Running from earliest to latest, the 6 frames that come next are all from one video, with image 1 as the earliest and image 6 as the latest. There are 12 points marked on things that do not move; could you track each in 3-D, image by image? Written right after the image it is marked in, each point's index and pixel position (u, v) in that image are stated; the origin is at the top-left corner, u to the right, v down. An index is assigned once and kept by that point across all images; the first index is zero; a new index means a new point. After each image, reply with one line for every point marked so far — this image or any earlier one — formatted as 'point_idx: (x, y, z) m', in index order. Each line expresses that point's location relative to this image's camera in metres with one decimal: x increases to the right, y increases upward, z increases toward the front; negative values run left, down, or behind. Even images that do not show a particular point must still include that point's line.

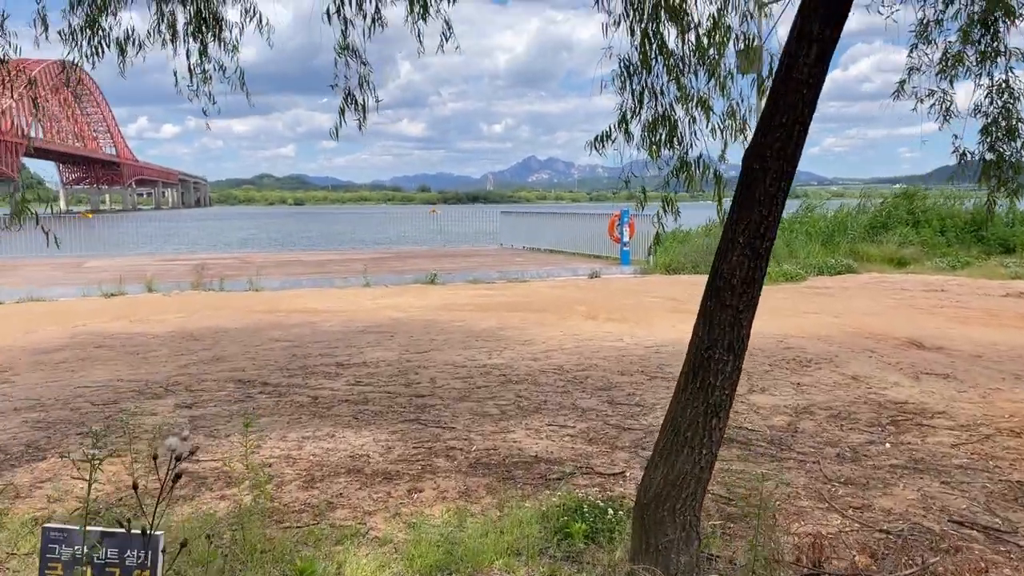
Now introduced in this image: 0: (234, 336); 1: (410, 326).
0: (-3.2, -0.6, +9.6) m
1: (-1.2, -0.5, +10.0) m
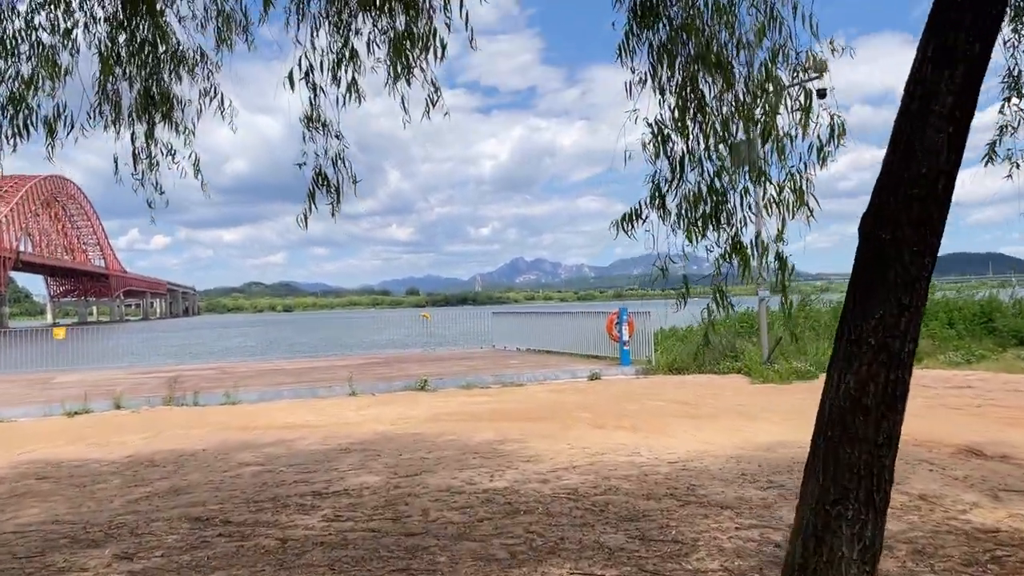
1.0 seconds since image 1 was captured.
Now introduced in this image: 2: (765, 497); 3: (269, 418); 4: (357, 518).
0: (-3.2, -1.8, +8.4) m
1: (-1.2, -1.7, +9.0) m
2: (+1.8, -1.5, +5.9) m
3: (-3.4, -1.8, +11.7) m
4: (-1.1, -1.6, +5.9) m
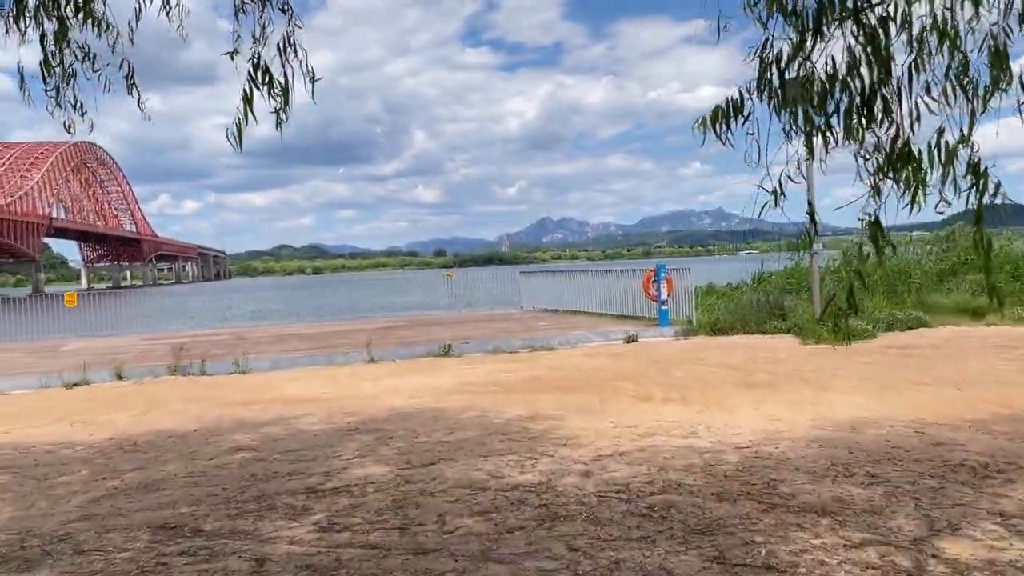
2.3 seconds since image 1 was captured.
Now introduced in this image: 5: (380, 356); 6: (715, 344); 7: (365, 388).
0: (-2.9, -1.4, +7.4) m
1: (-0.9, -1.2, +7.8) m
2: (+2.0, -1.2, +4.7) m
3: (-3.0, -1.3, +10.7) m
4: (-0.9, -1.3, +4.7) m
5: (-2.3, -1.2, +14.4) m
6: (+3.5, -1.0, +14.5) m
7: (-1.8, -1.3, +10.5) m
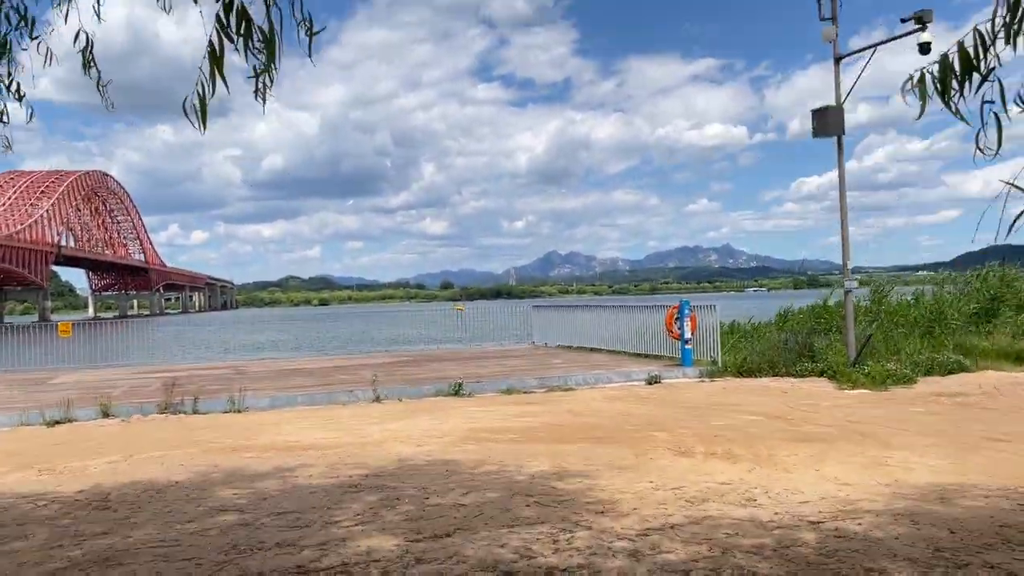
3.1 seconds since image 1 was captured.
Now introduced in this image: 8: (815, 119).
0: (-2.7, -1.6, +6.4) m
1: (-0.7, -1.5, +6.9) m
2: (+2.2, -1.4, +3.7) m
3: (-2.8, -1.7, +9.7) m
4: (-0.7, -1.5, +3.8) m
5: (-2.0, -1.7, +13.5) m
6: (+3.8, -1.6, +13.5) m
7: (-1.6, -1.7, +9.5) m
8: (+5.5, +3.1, +15.1) m
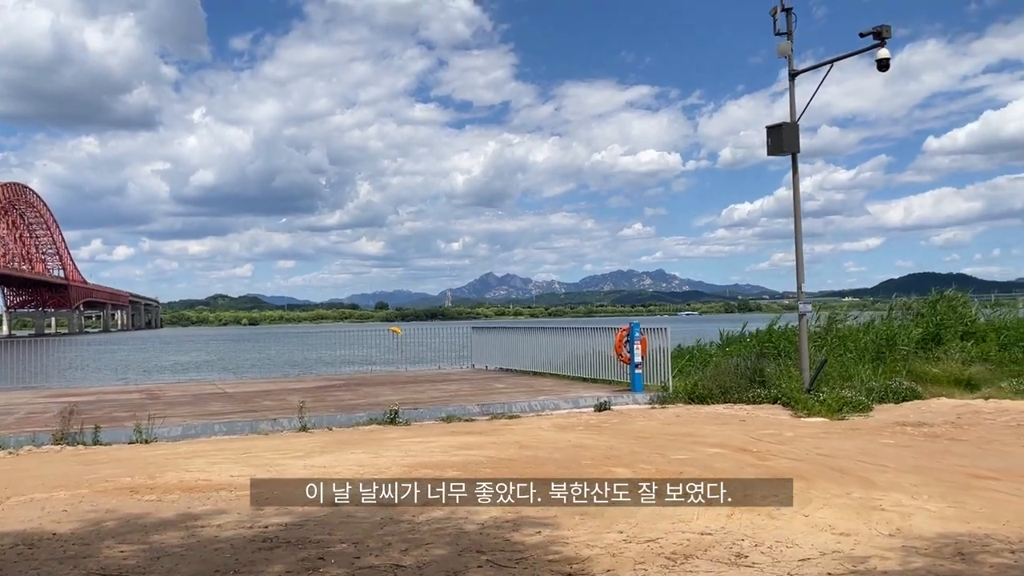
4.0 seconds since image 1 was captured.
0: (-3.0, -1.7, +5.2) m
1: (-1.1, -1.7, +5.8) m
2: (+2.0, -1.5, +2.9) m
3: (-3.4, -1.9, +8.5) m
4: (-0.8, -1.6, +2.7) m
5: (-2.9, -2.0, +12.3) m
6: (+2.9, -2.0, +12.8) m
7: (-2.2, -1.8, +8.4) m
8: (+4.5, +2.7, +14.7) m
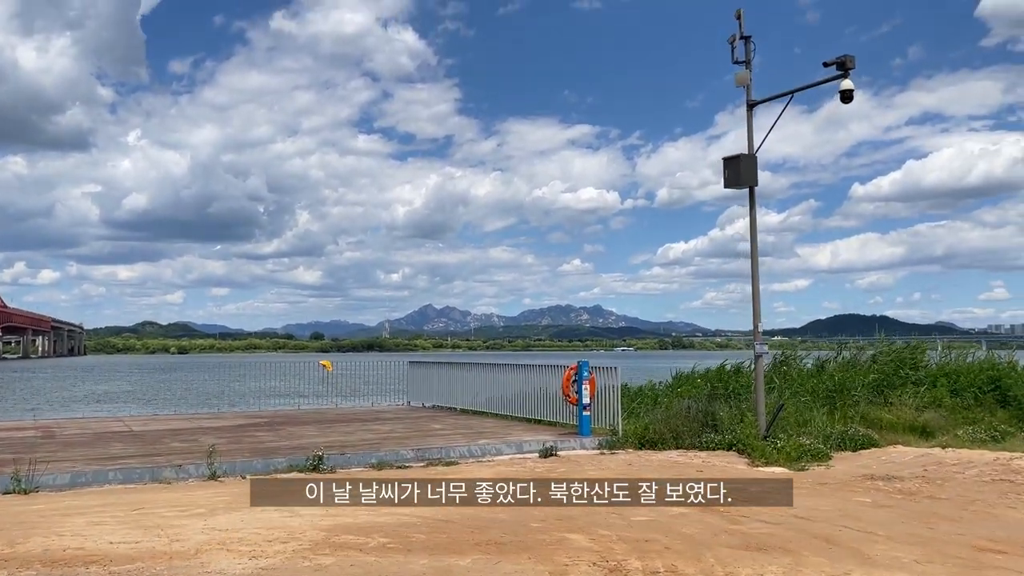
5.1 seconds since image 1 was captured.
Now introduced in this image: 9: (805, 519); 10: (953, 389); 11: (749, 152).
0: (-3.3, -1.8, +3.9) m
1: (-1.4, -1.8, +4.6) m
2: (+1.9, -1.6, +1.9) m
3: (-3.9, -2.1, +7.1) m
4: (-1.0, -1.6, +1.5) m
5: (-3.7, -2.4, +10.9) m
6: (+2.0, -2.5, +11.8) m
7: (-2.7, -2.1, +7.1) m
8: (+3.6, +2.0, +14.0) m
9: (+2.7, -2.1, +7.8) m
10: (+9.3, -2.0, +17.4) m
11: (+4.0, +2.3, +14.1) m
